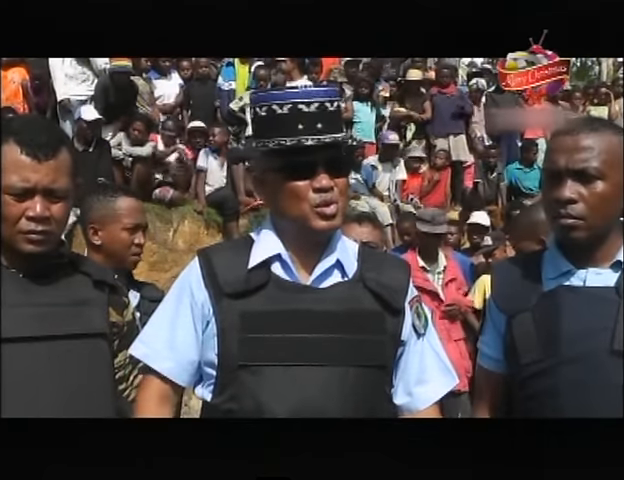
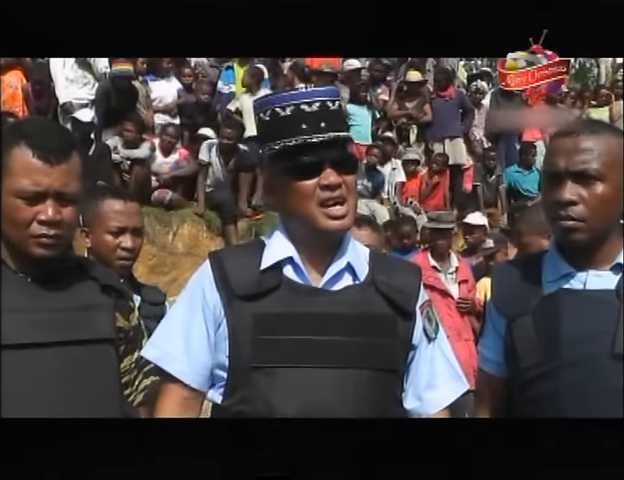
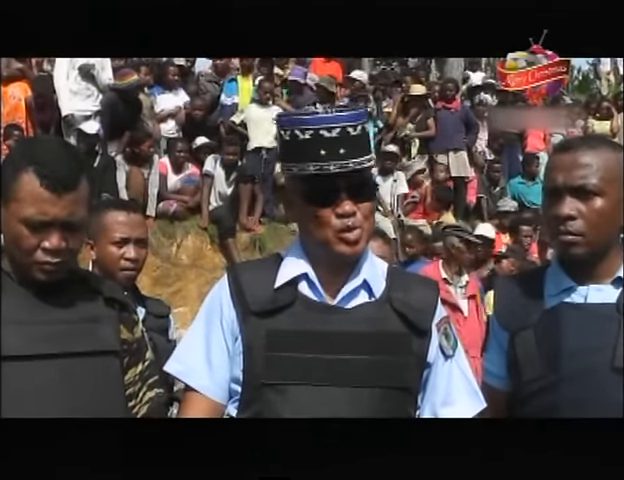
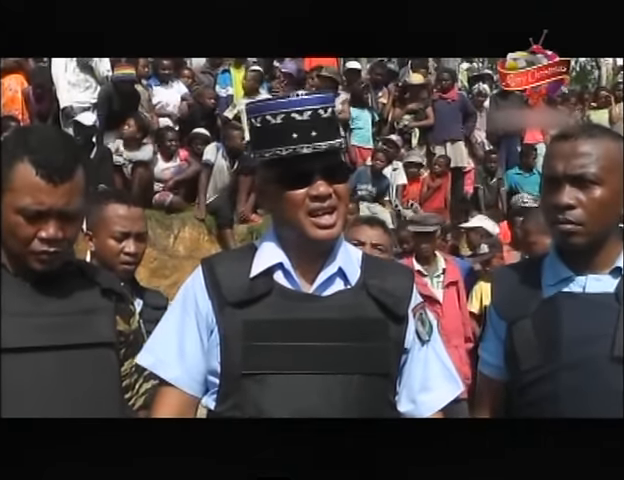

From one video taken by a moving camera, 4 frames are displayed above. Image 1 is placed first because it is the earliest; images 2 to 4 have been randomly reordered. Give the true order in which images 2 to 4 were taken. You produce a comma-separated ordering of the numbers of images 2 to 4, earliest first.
2, 4, 3
